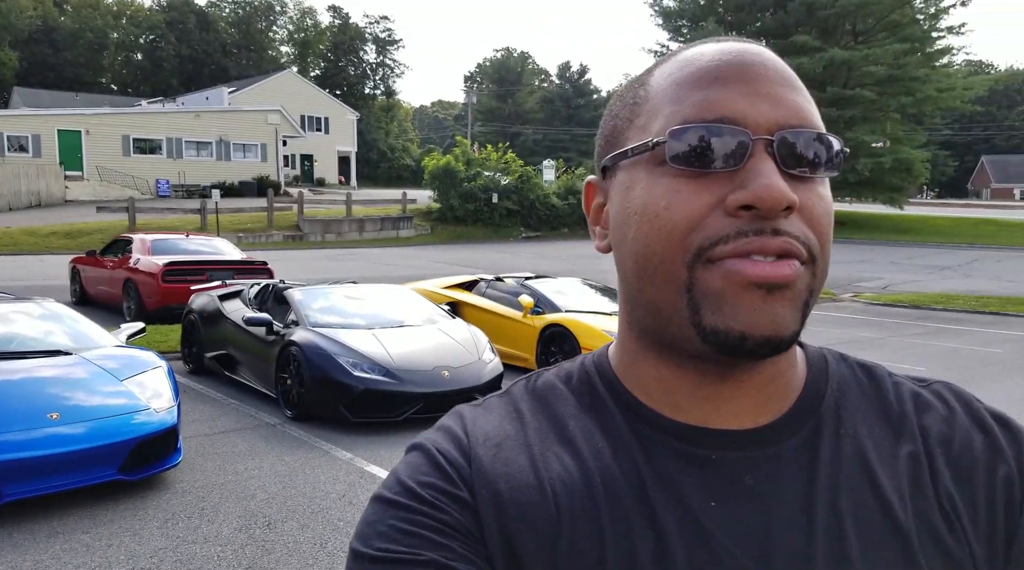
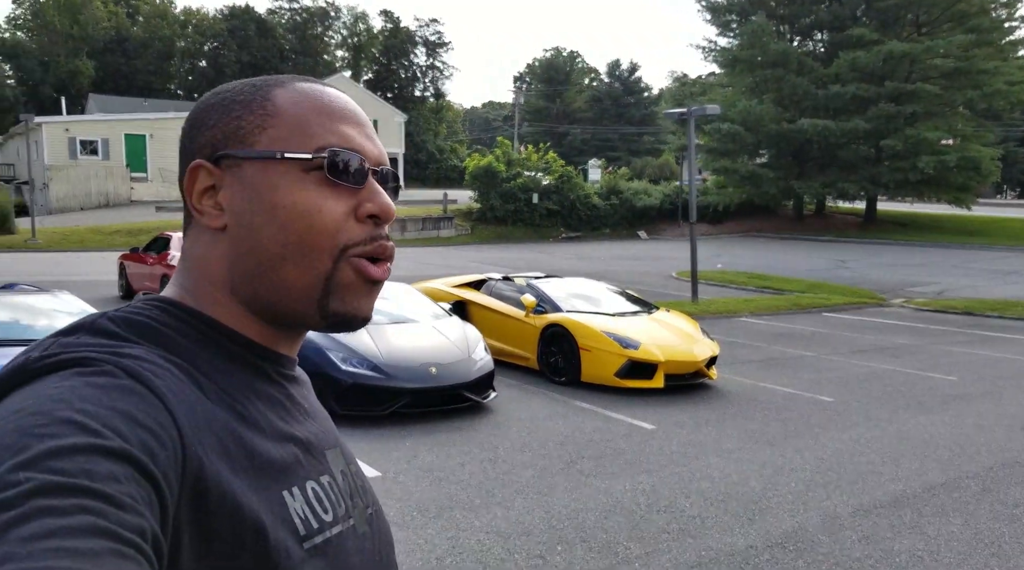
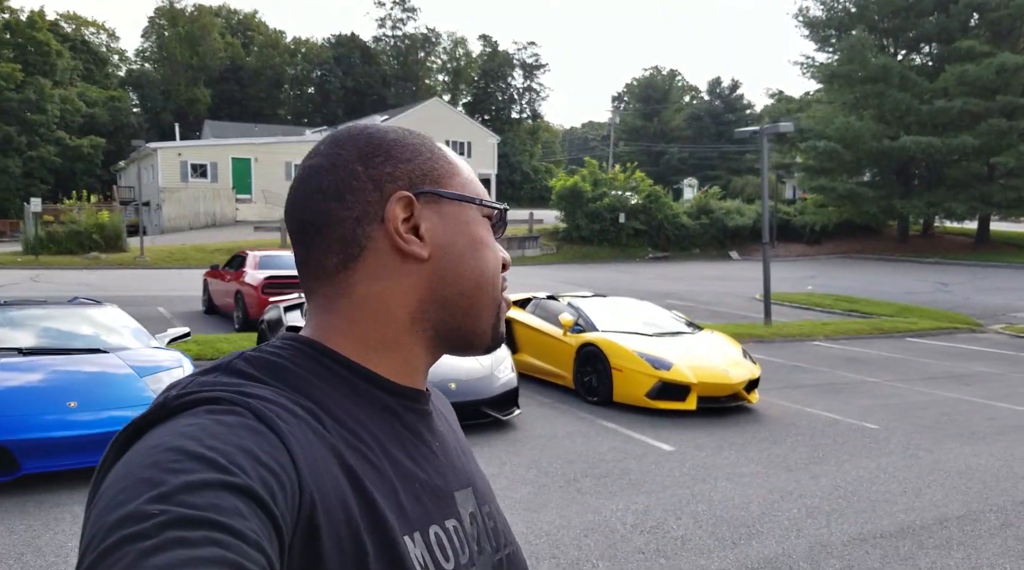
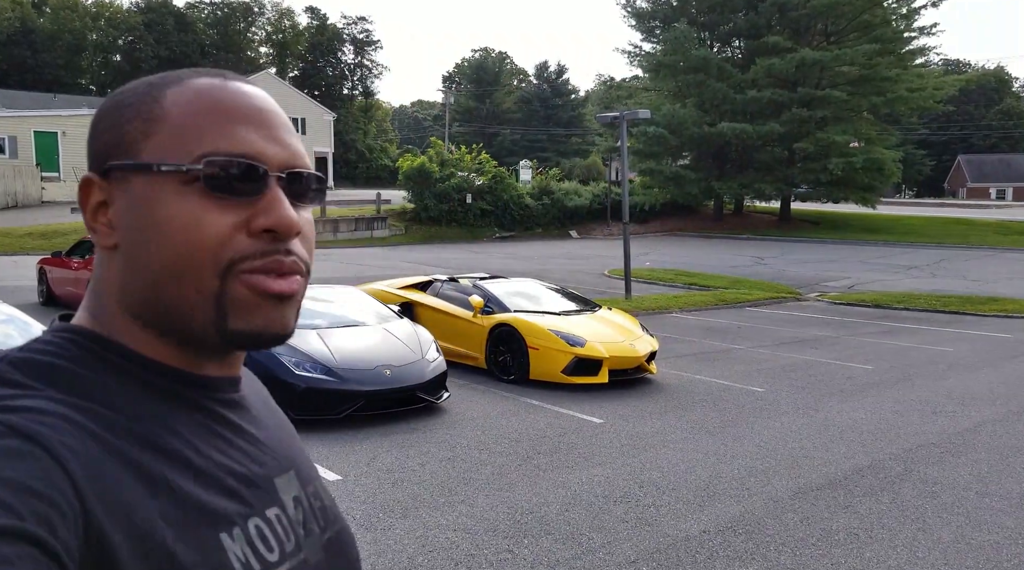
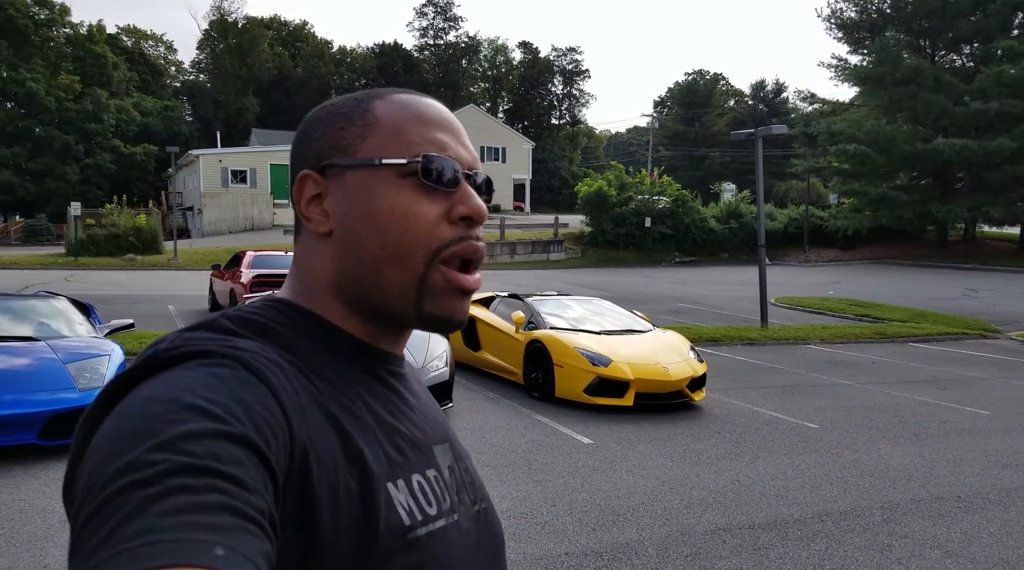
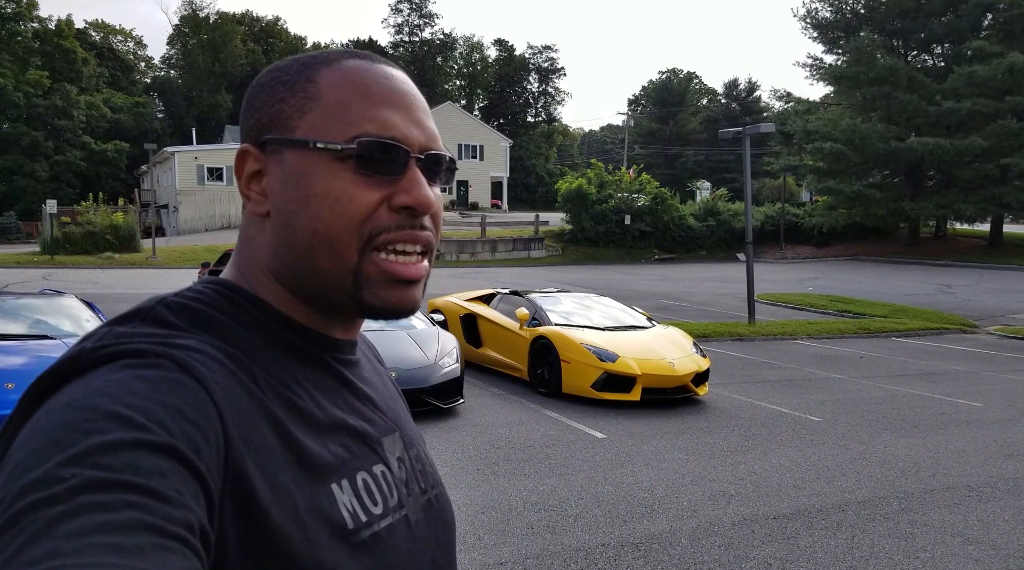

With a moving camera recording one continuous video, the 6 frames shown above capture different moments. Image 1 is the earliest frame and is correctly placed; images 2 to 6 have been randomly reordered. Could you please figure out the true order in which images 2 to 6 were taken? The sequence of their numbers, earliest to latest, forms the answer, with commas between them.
4, 2, 3, 6, 5
